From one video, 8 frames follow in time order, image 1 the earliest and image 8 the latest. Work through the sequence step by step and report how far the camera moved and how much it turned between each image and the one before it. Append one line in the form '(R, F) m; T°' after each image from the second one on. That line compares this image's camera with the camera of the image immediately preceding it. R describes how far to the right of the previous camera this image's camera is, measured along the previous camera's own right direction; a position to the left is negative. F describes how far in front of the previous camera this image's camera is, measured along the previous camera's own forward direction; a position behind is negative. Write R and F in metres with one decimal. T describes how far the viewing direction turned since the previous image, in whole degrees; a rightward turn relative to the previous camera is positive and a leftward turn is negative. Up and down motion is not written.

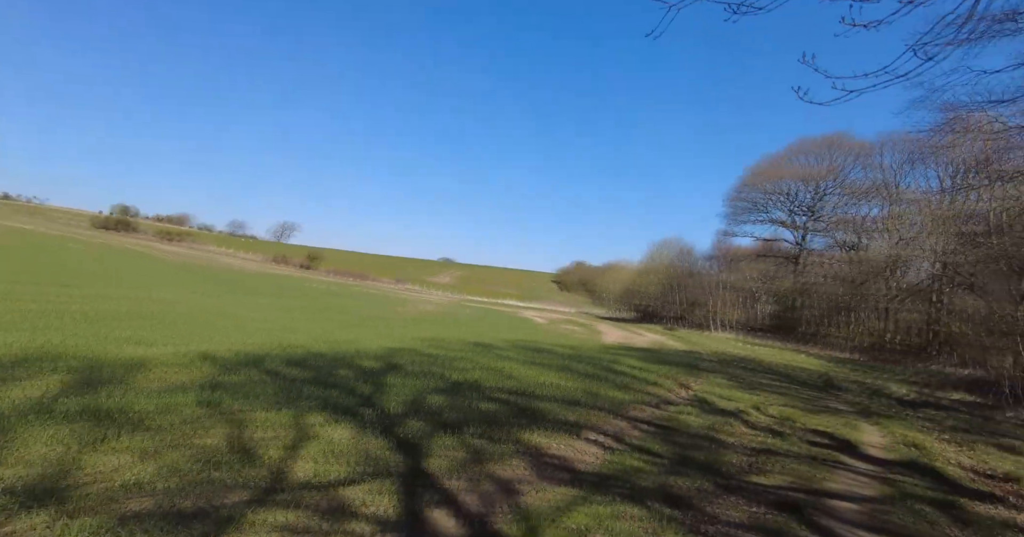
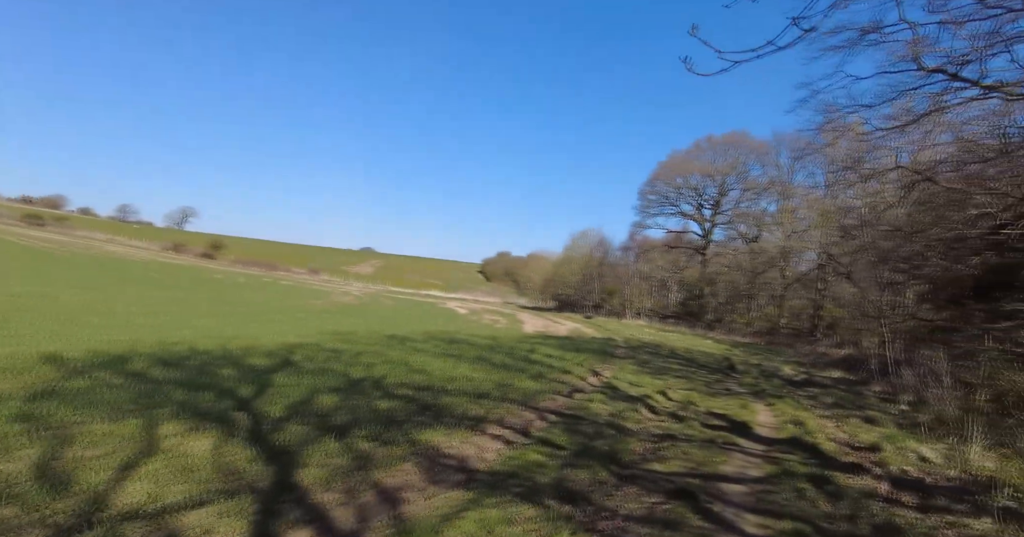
(+0.3, +0.3) m; +9°
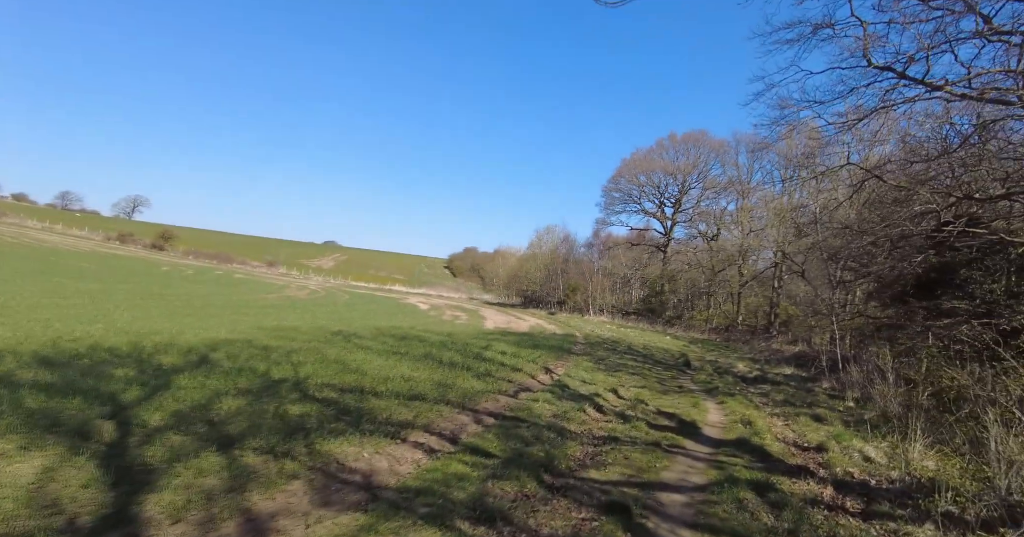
(+0.4, +0.5) m; +4°
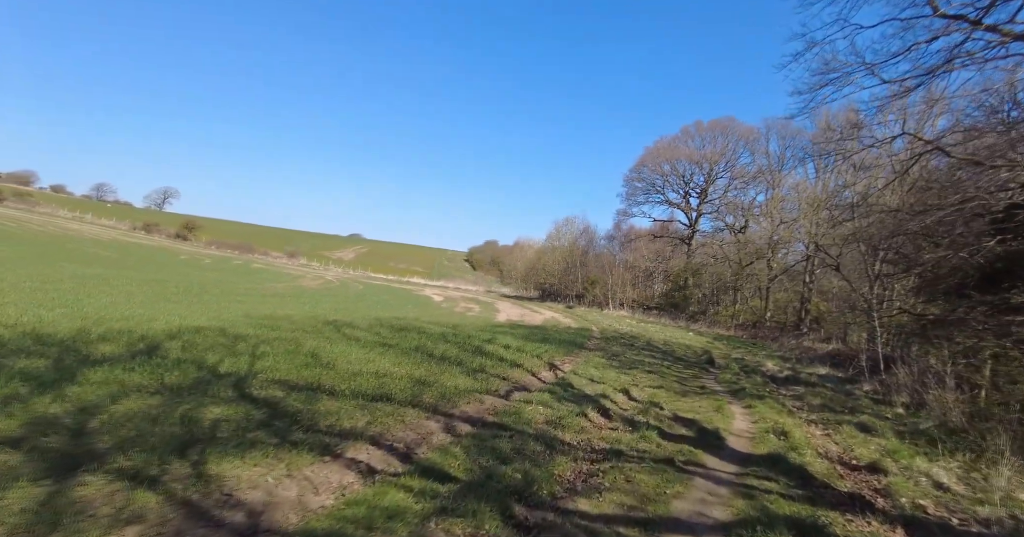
(+0.5, +1.1) m; -3°
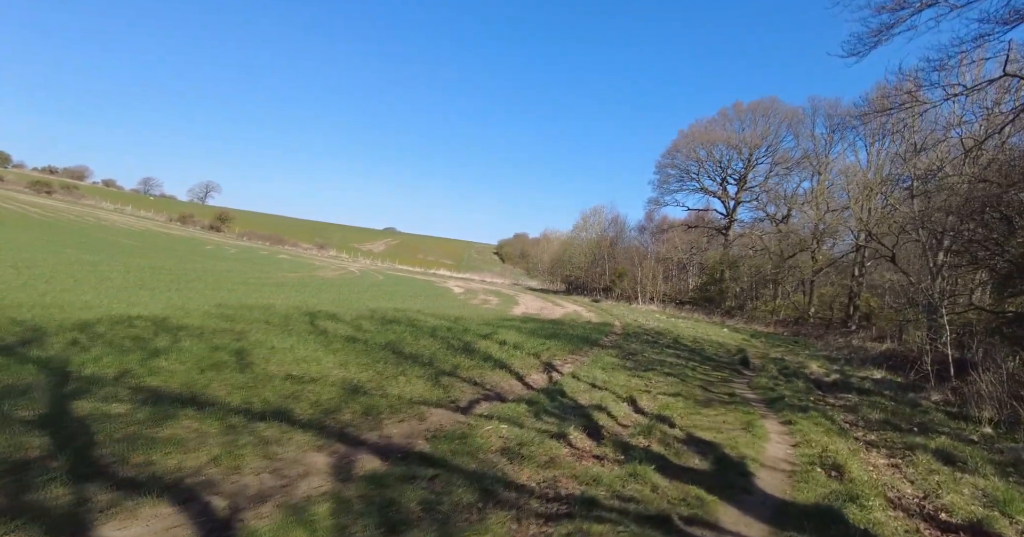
(+0.9, +1.6) m; -4°
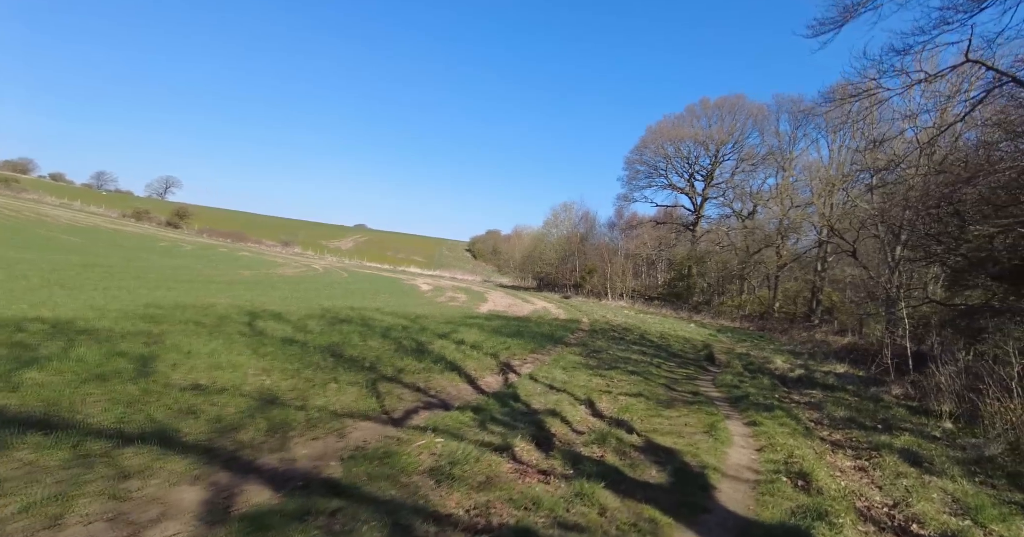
(+0.4, +0.6) m; +3°
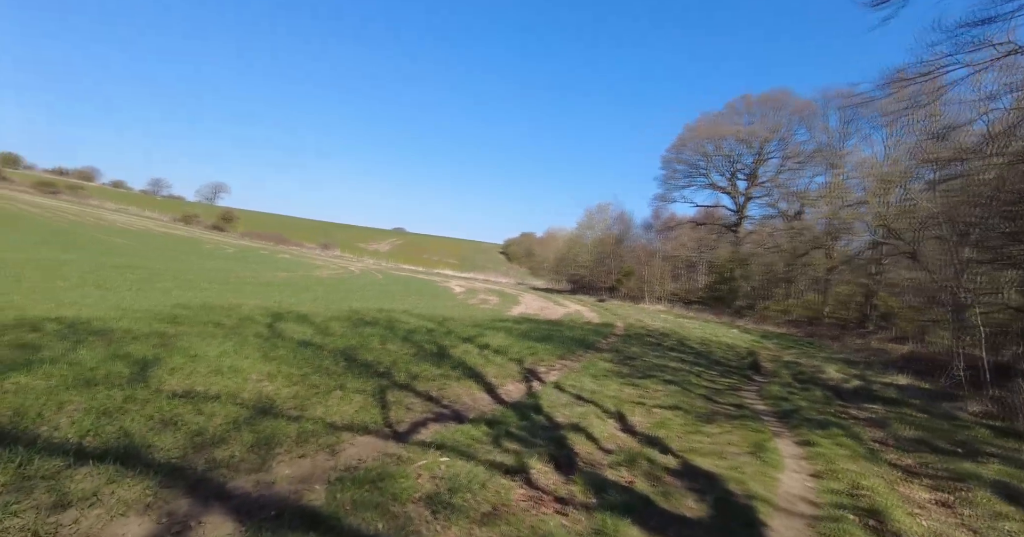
(+0.2, +0.5) m; -4°
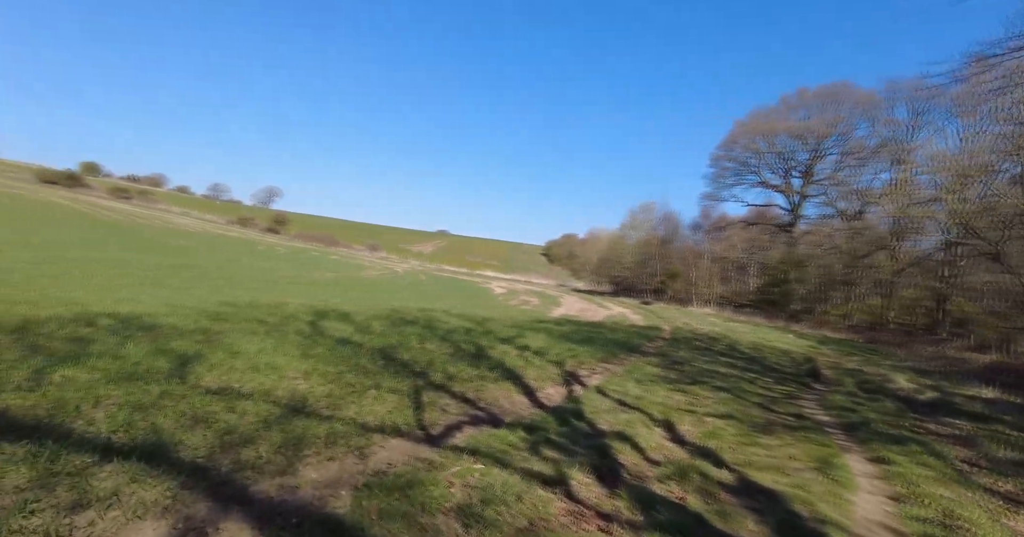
(0.0, +0.3) m; -5°
